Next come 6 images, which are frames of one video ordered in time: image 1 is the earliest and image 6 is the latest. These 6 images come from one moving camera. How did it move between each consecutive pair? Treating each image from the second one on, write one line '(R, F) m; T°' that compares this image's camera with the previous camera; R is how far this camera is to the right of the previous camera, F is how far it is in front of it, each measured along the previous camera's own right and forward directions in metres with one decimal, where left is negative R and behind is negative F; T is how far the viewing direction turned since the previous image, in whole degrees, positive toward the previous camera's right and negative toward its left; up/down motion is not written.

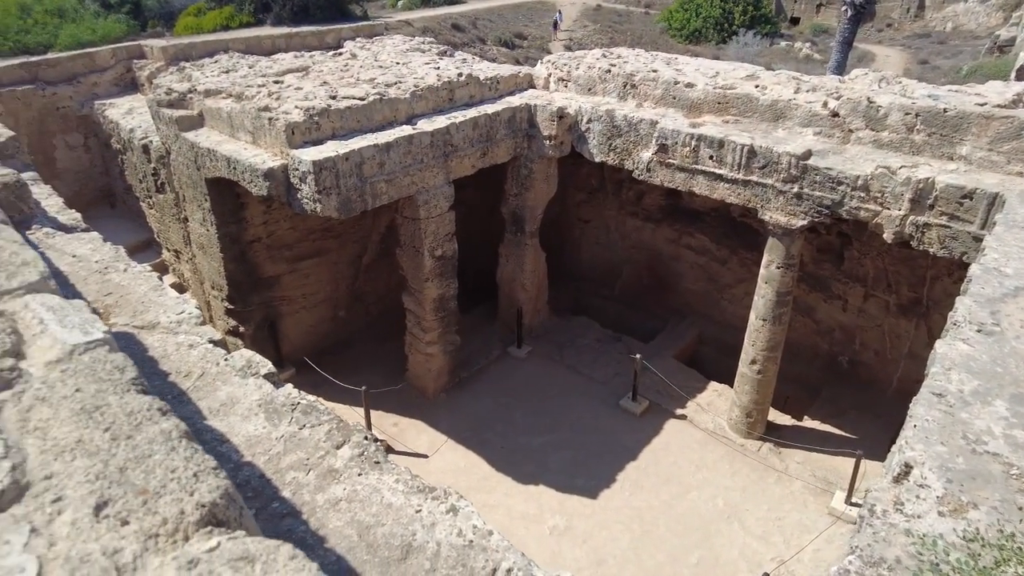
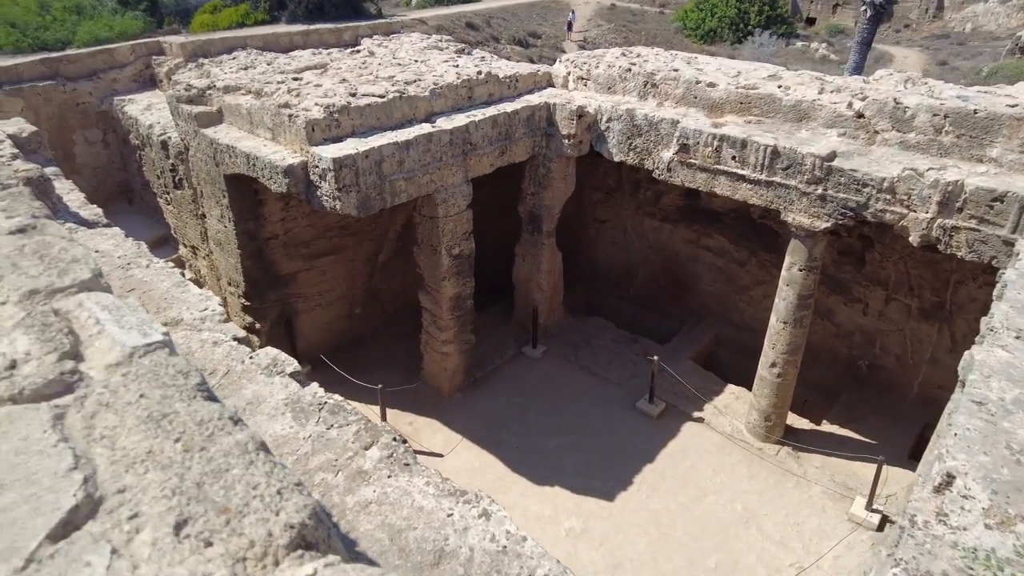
(-0.1, 0.0) m; -1°
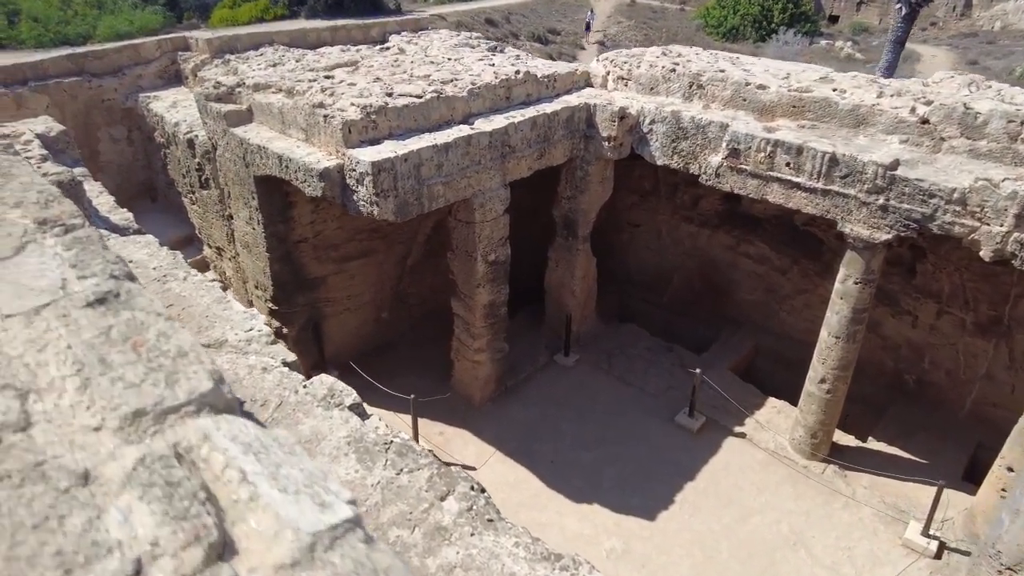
(-0.2, +0.2) m; -1°
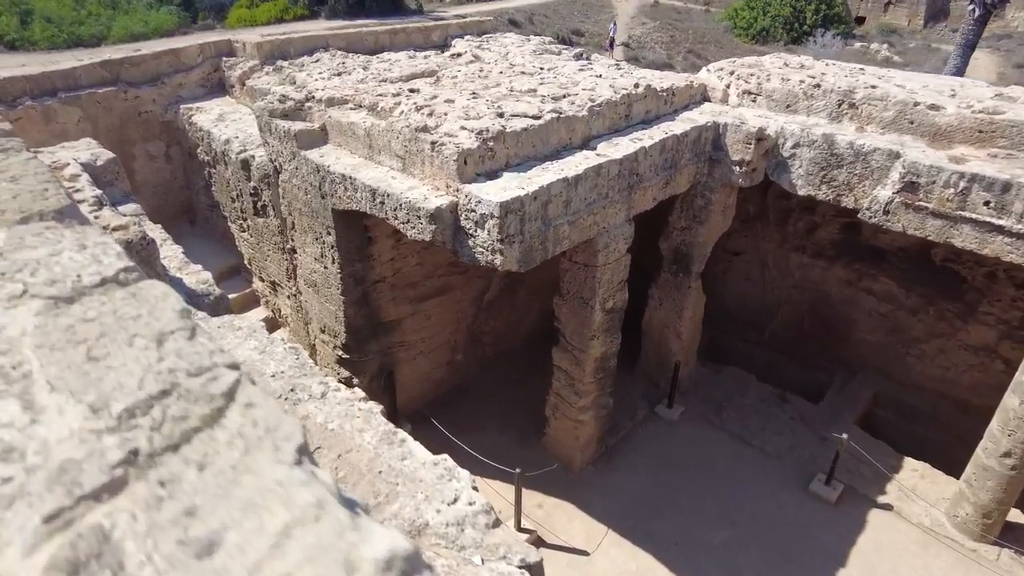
(-0.9, +0.9) m; 0°
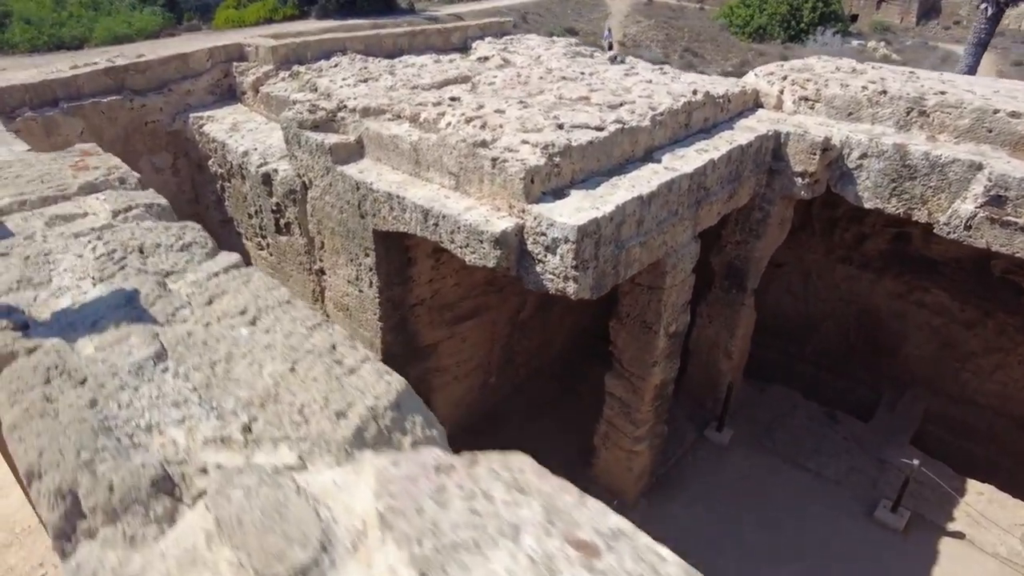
(-0.5, +0.4) m; +1°
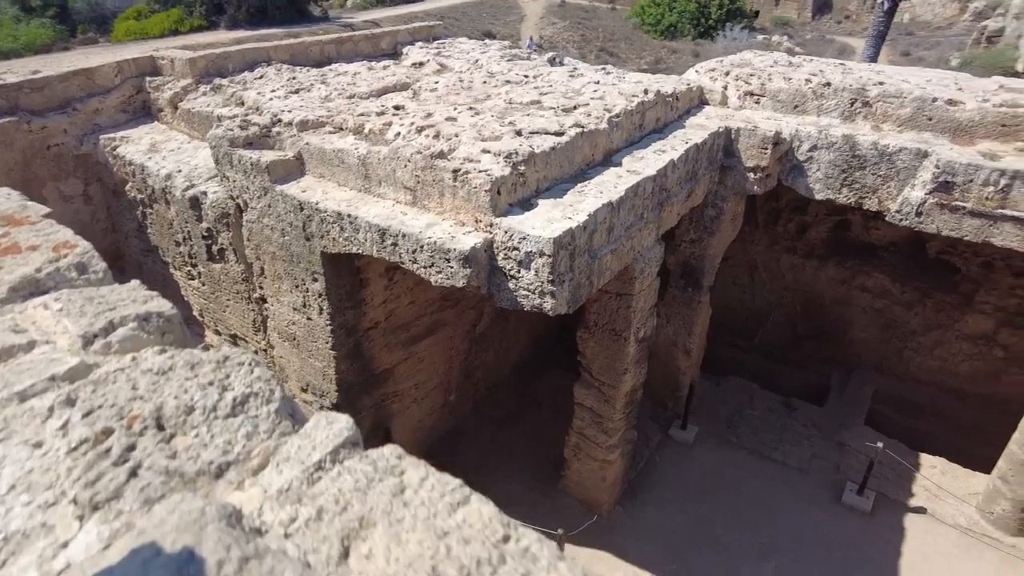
(-0.2, +0.2) m; +6°
